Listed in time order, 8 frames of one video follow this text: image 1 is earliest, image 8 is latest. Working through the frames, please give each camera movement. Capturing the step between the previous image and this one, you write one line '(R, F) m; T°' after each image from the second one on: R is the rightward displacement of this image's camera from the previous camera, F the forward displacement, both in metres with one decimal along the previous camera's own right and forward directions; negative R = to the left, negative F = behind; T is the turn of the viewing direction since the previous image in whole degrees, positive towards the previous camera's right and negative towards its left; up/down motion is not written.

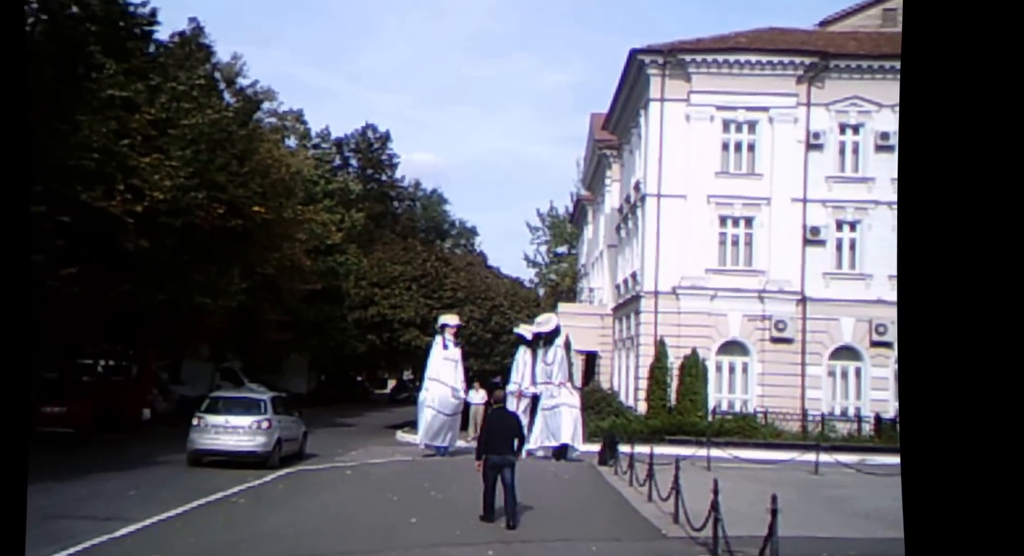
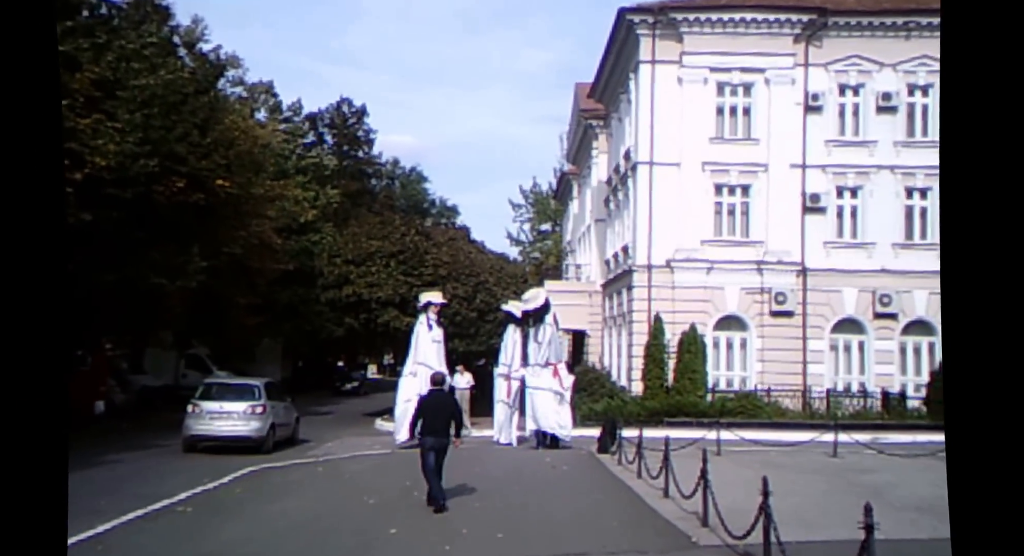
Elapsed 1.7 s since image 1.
(-0.1, +1.7) m; +1°
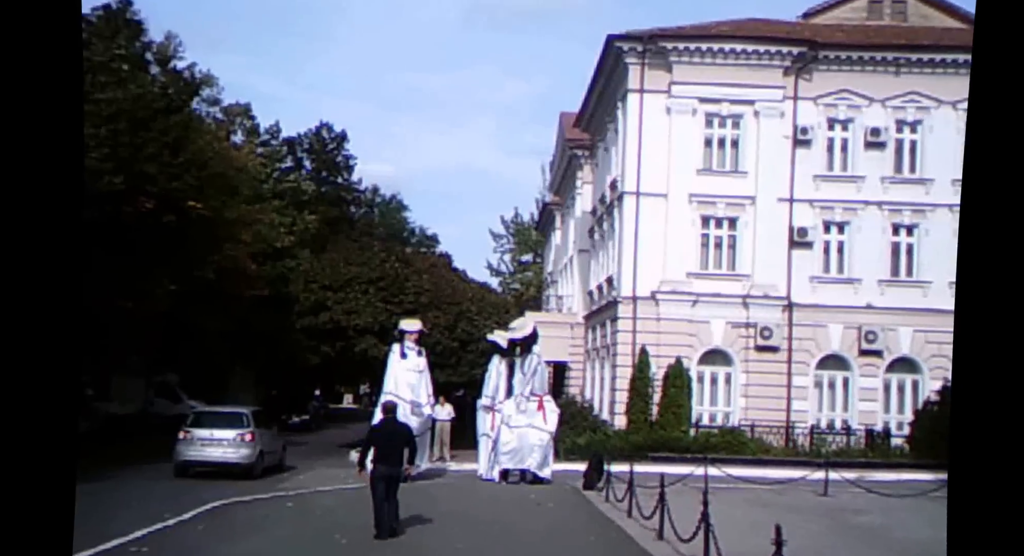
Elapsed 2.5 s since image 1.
(-0.1, +0.5) m; +1°
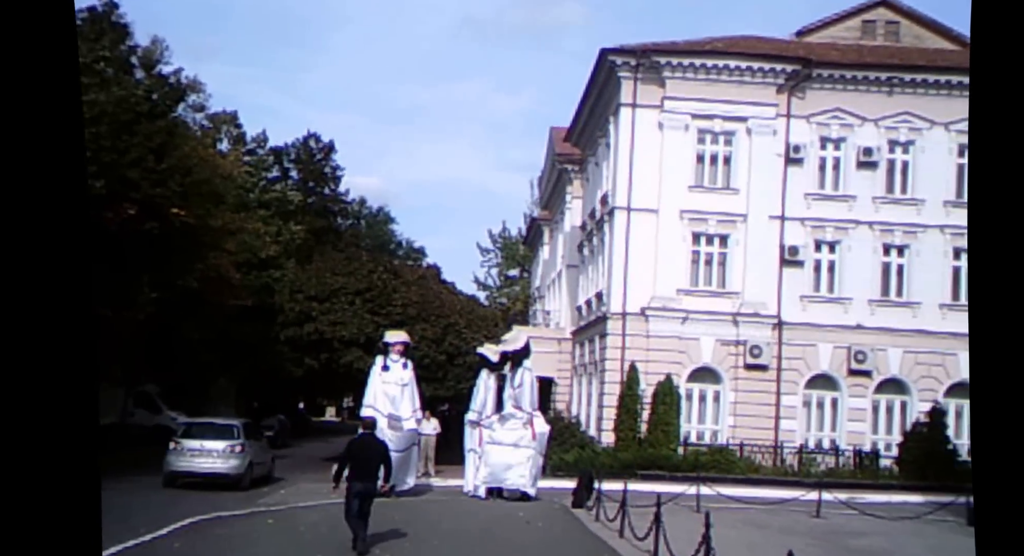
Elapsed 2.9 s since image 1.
(-0.1, +0.3) m; +1°
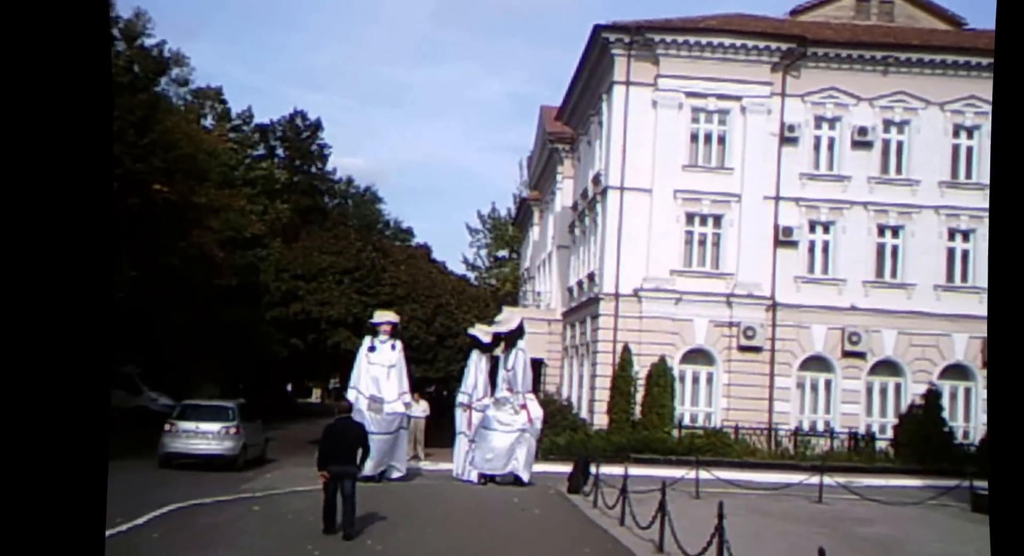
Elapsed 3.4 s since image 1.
(-0.1, +0.5) m; +1°
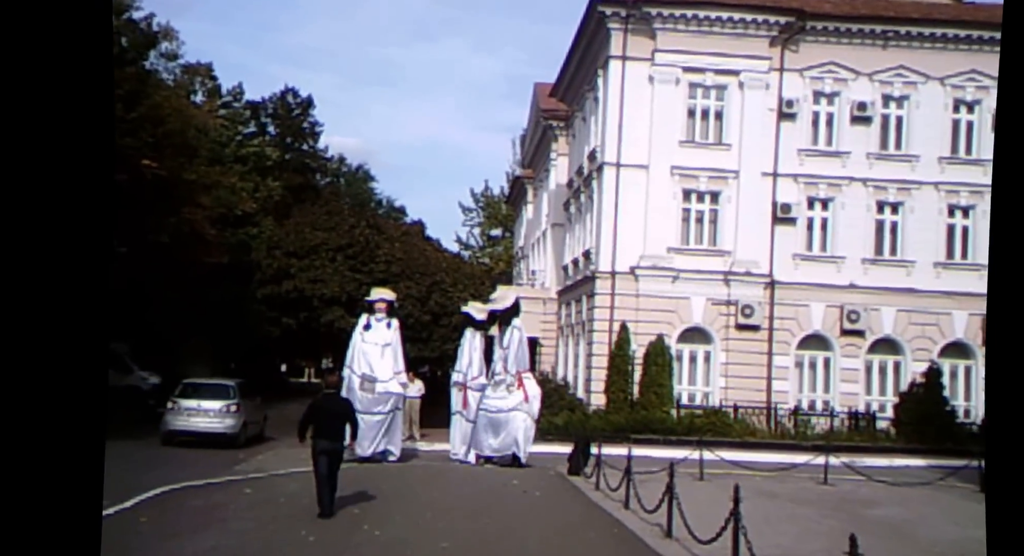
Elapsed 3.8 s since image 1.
(-0.1, +0.4) m; +1°
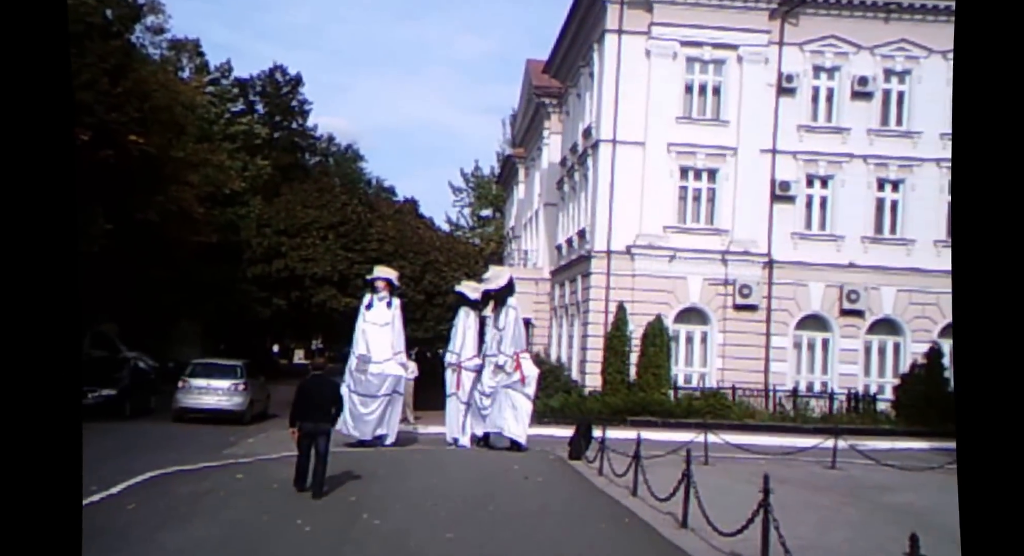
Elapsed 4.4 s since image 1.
(-0.1, +0.7) m; +1°
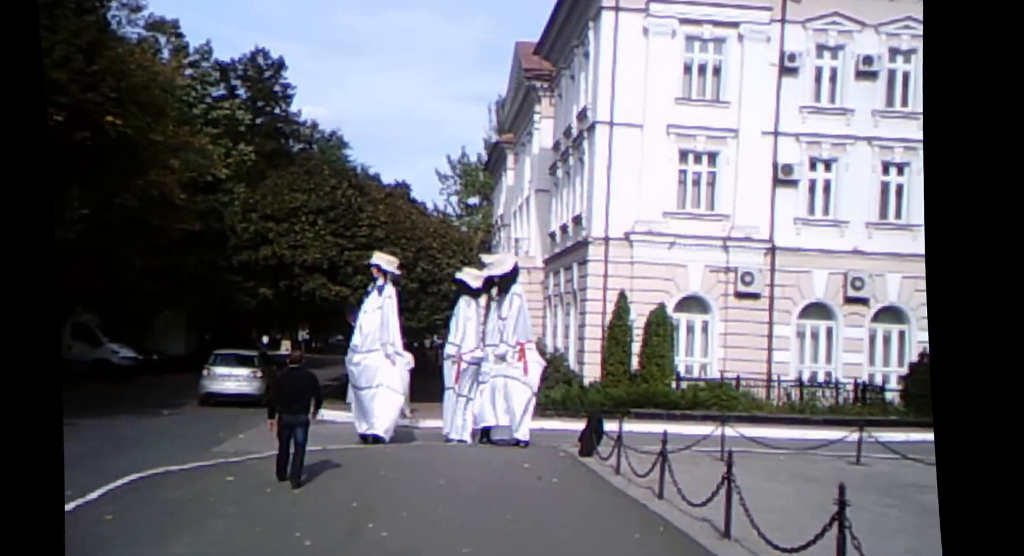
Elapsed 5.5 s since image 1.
(-0.3, +1.0) m; +1°
